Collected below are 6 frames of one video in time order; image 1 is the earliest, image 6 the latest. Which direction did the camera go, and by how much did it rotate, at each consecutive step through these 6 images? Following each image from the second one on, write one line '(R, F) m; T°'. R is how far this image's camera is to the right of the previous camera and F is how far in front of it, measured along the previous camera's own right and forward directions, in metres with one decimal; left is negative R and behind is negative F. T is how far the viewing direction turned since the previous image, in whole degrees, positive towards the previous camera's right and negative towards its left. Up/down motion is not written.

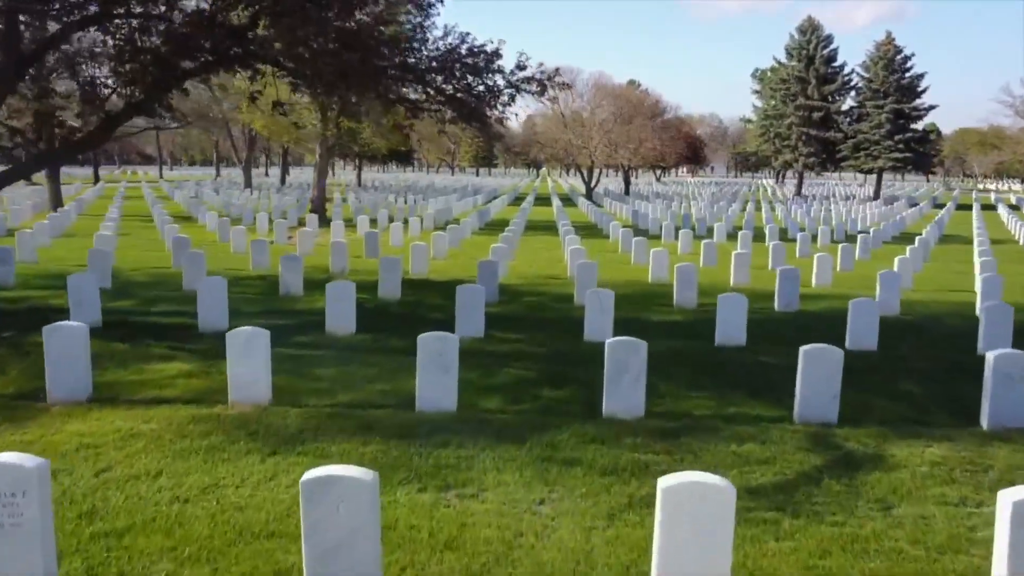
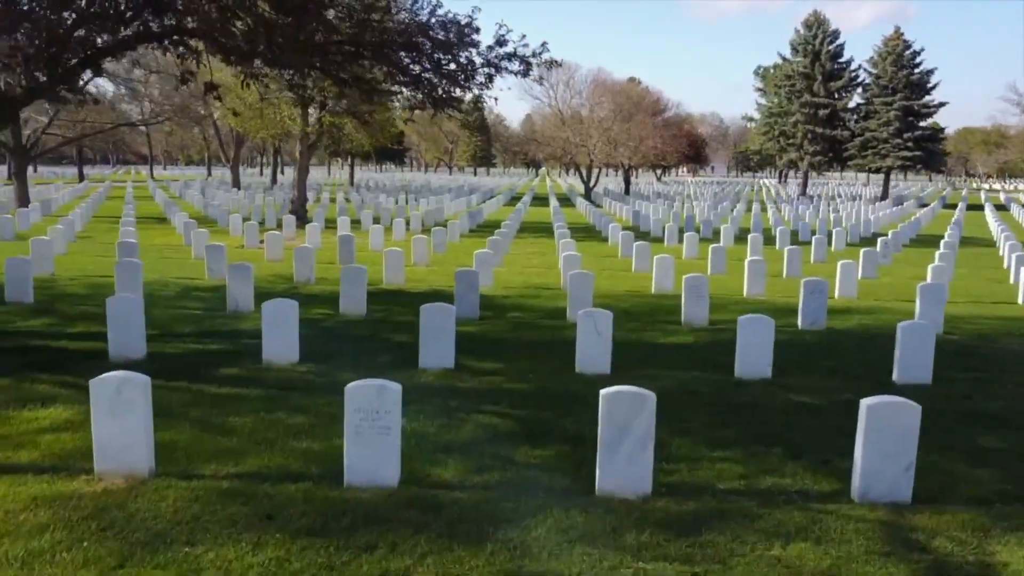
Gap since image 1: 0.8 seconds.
(+0.2, +1.8) m; 0°
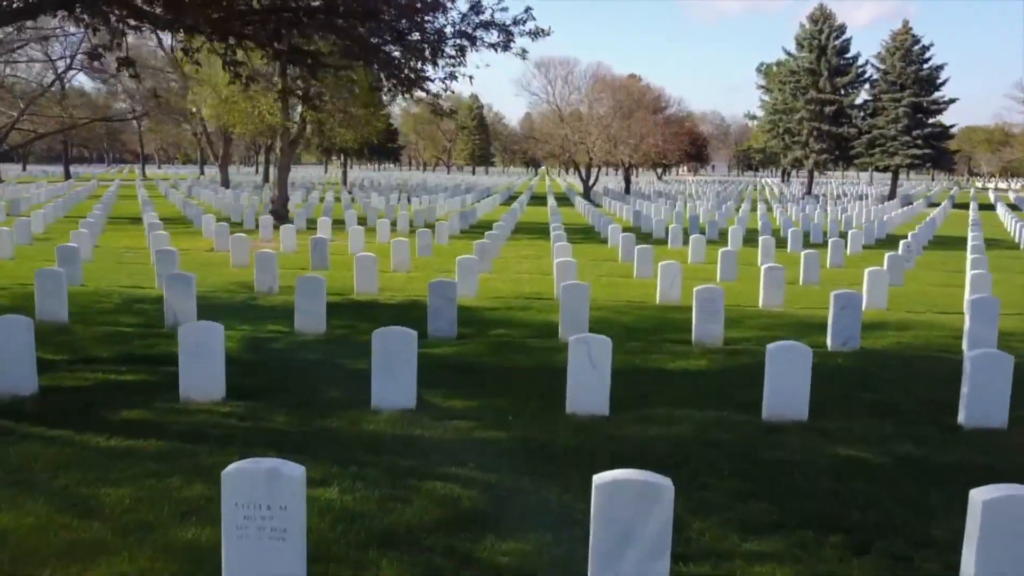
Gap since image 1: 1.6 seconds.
(+0.2, +1.6) m; 0°
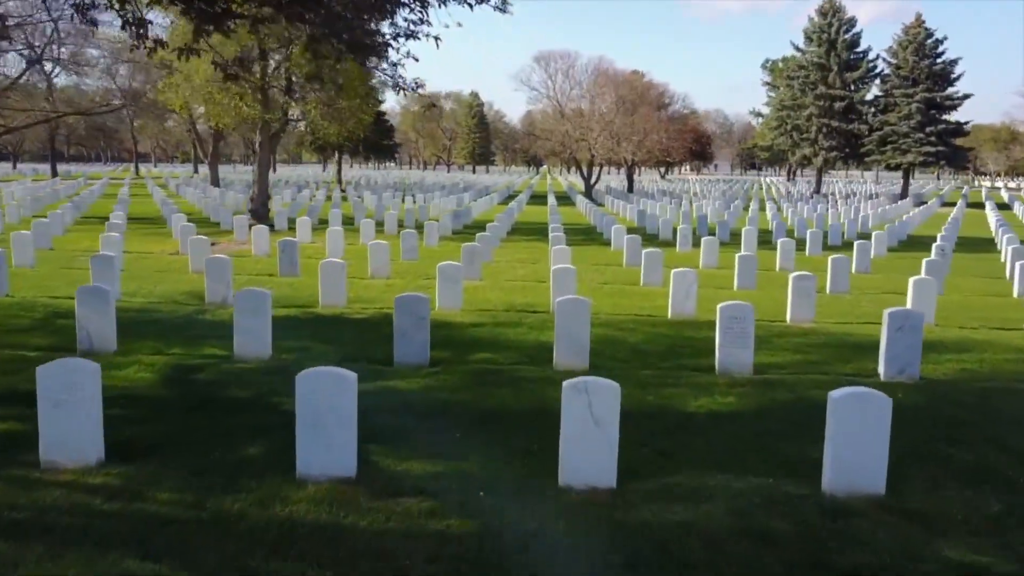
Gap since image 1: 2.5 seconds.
(+0.2, +1.7) m; 0°
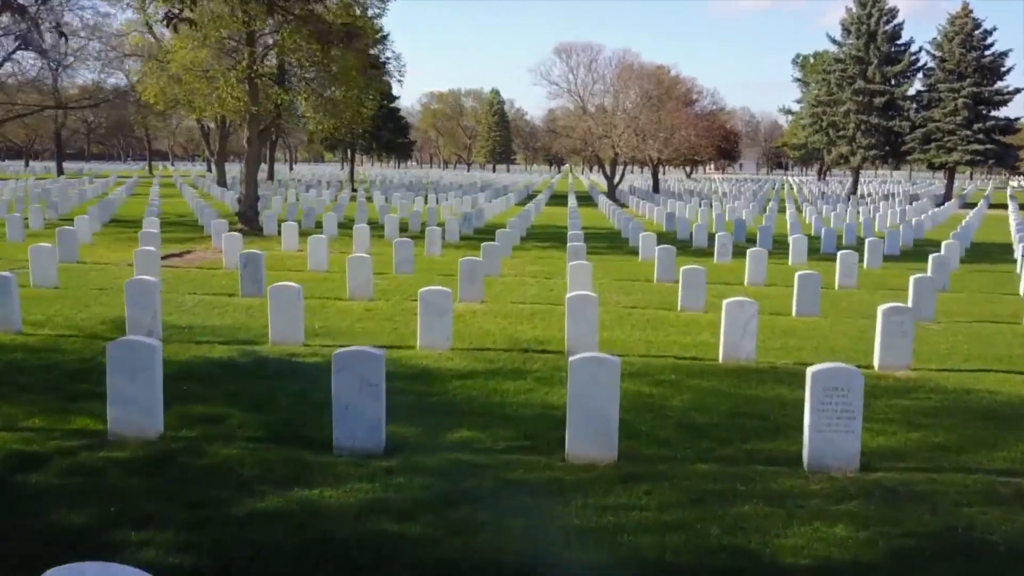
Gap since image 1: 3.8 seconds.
(+0.2, +2.6) m; -1°
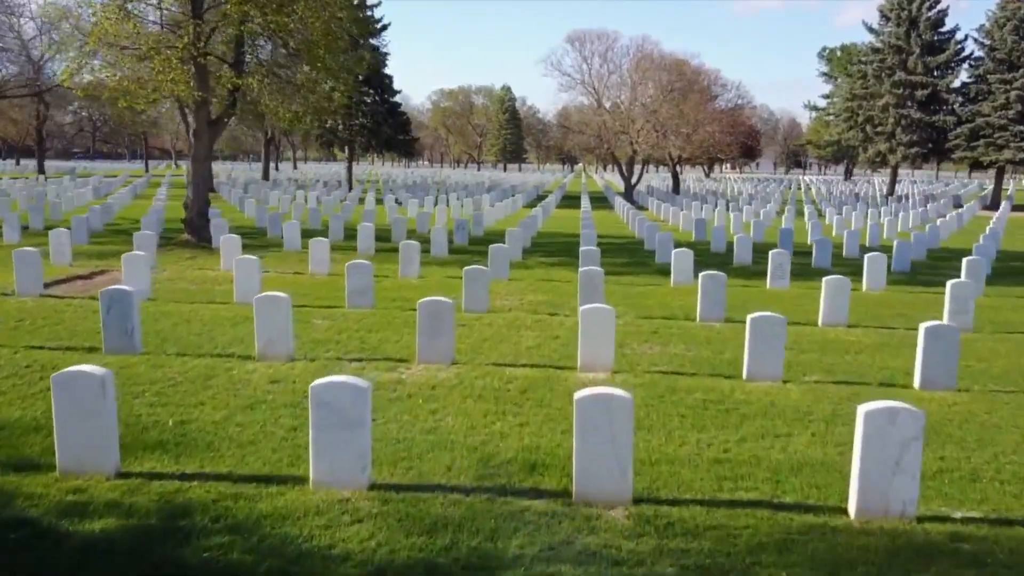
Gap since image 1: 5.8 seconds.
(+0.3, +3.9) m; -1°
